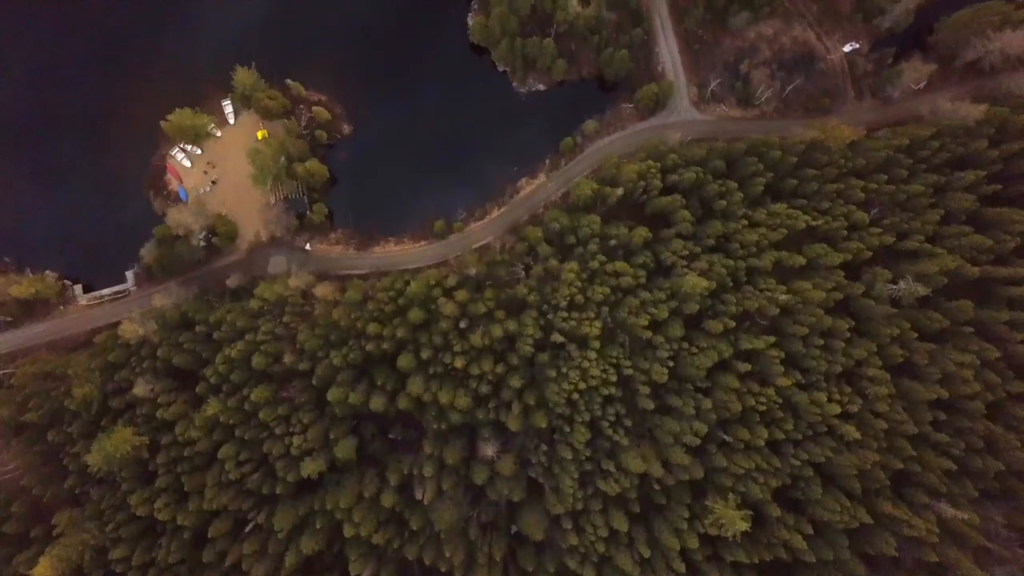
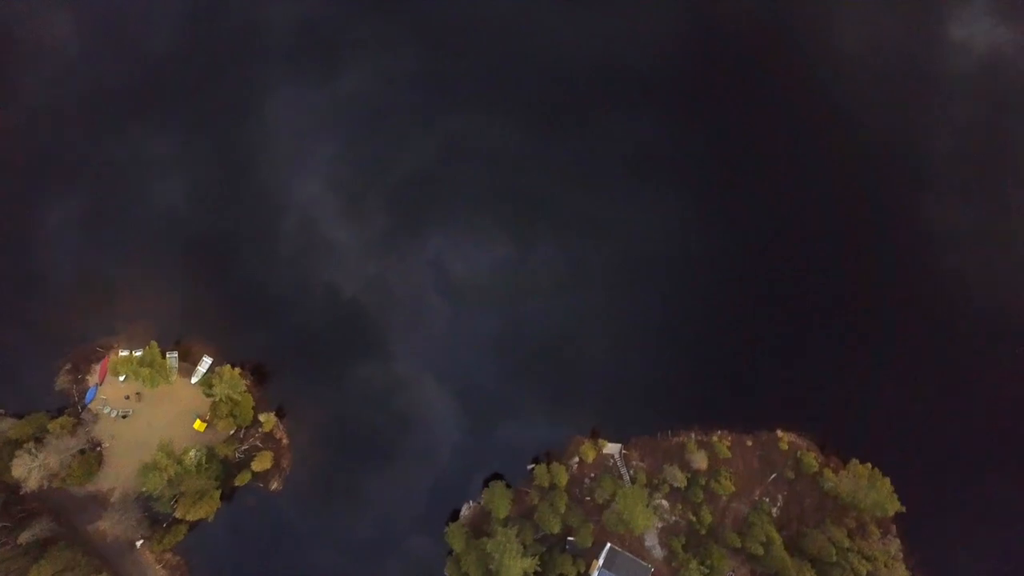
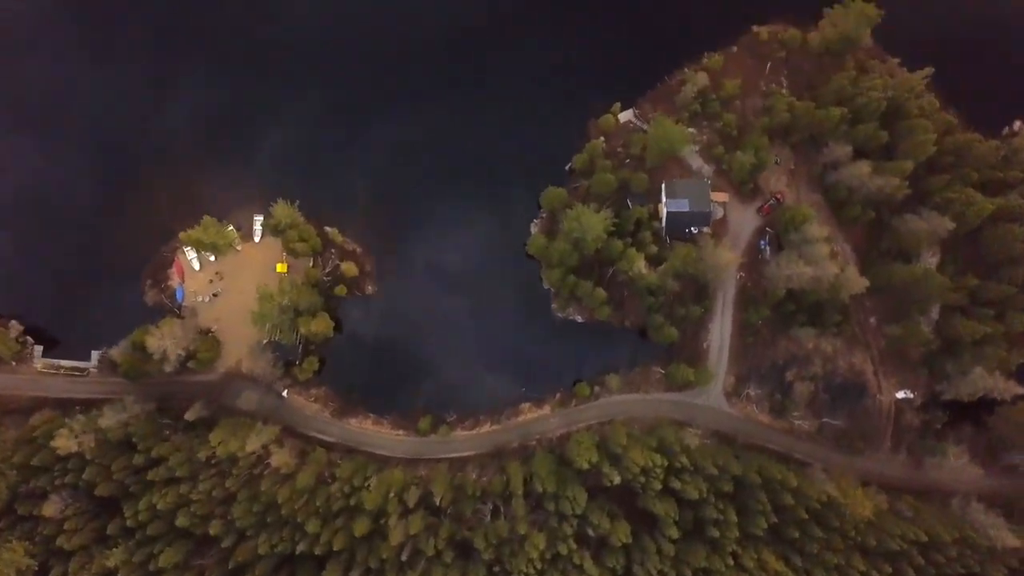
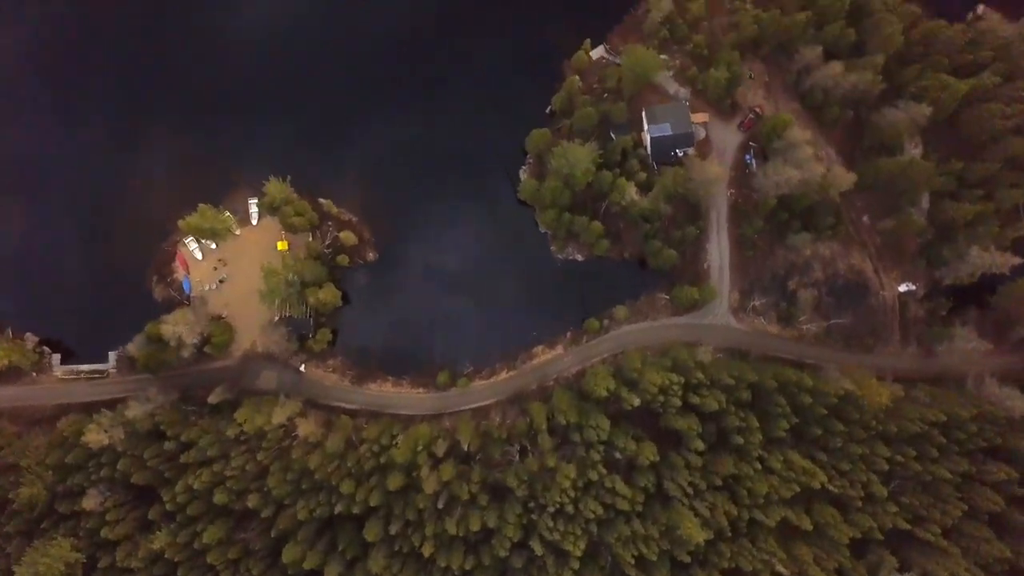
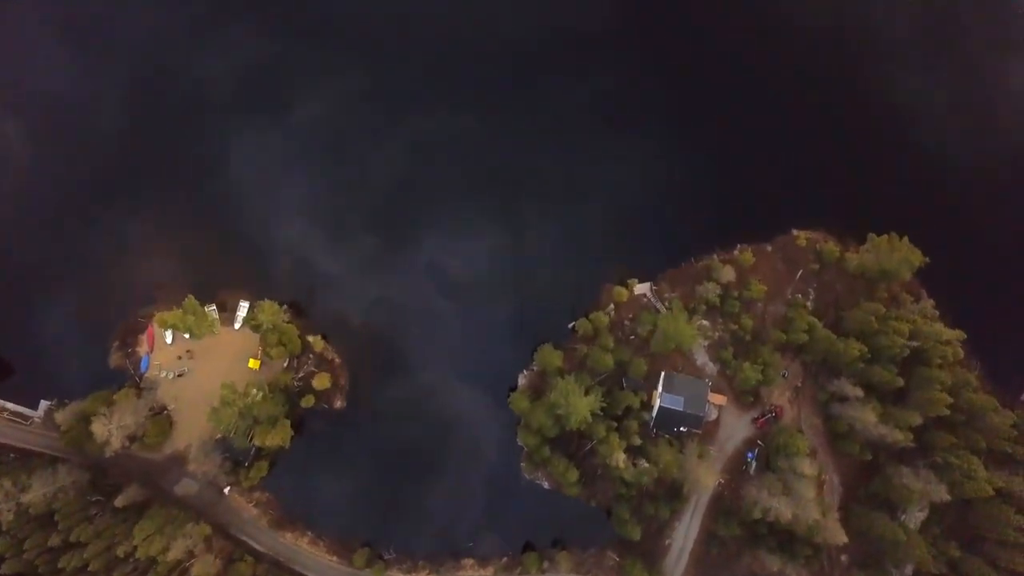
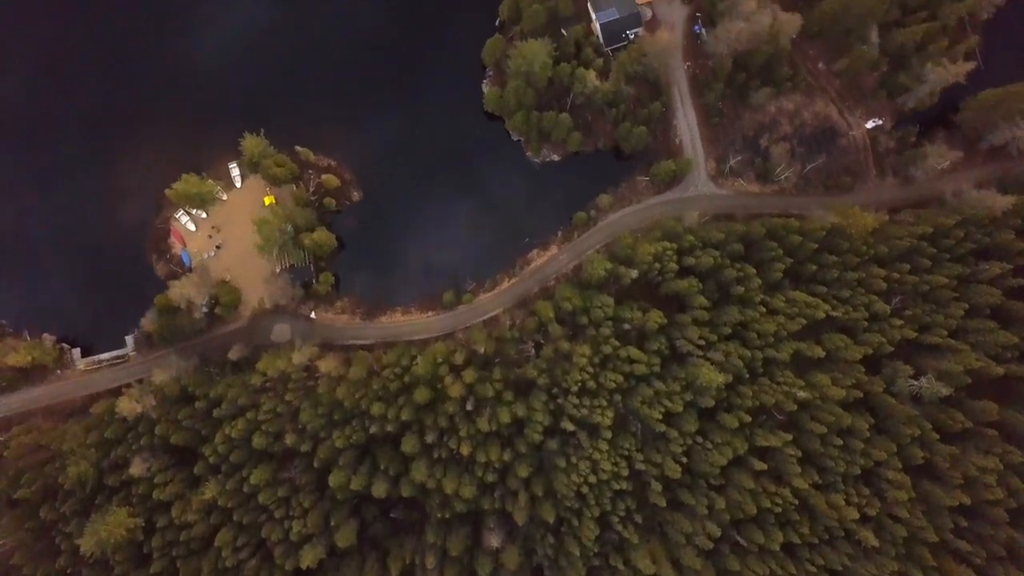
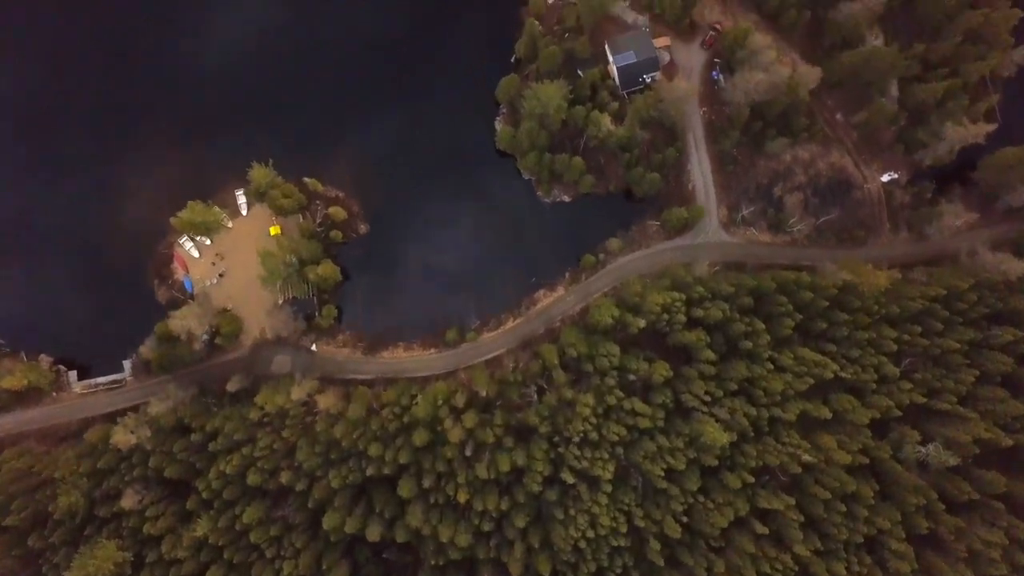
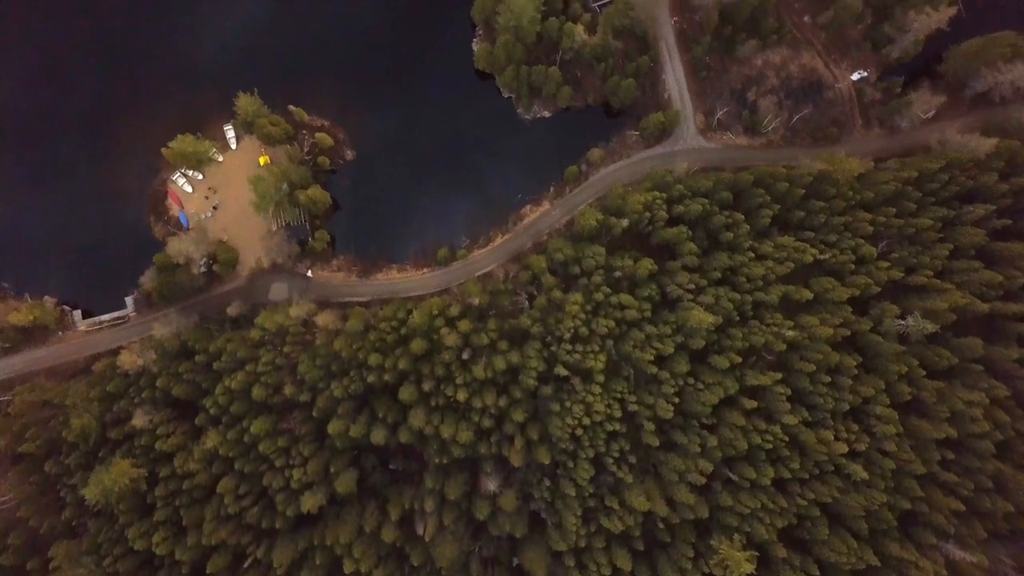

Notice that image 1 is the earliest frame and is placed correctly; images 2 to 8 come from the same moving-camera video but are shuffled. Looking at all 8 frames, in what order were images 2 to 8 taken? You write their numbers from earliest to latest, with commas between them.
8, 6, 7, 4, 3, 5, 2
